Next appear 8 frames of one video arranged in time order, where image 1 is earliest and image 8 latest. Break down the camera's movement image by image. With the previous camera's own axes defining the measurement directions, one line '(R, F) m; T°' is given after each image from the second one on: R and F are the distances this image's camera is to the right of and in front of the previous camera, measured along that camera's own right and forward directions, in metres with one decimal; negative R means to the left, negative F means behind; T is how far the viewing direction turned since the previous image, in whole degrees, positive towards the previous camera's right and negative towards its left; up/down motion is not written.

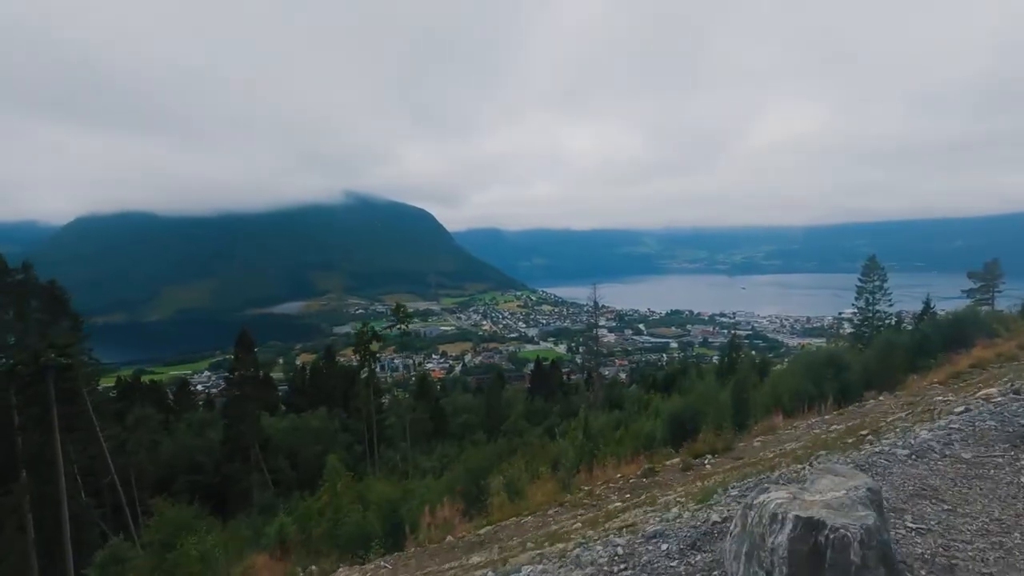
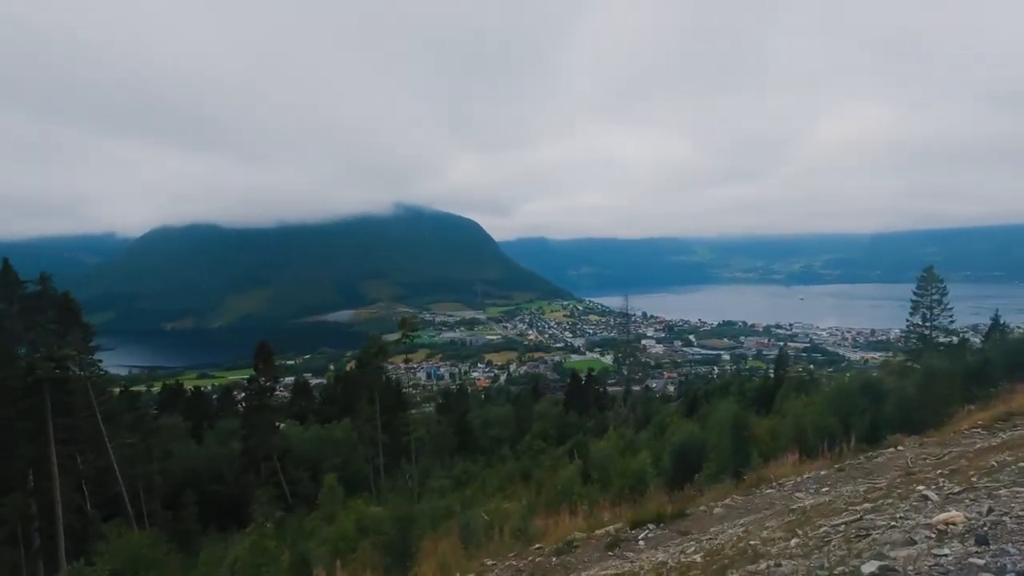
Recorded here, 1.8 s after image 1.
(+1.7, +1.3) m; -5°
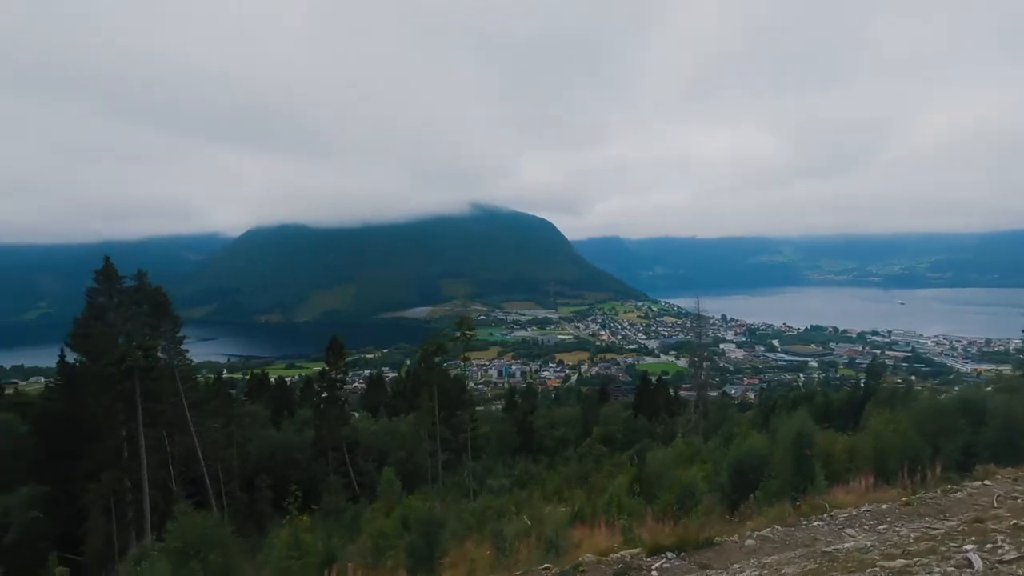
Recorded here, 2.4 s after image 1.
(+0.6, +0.4) m; -8°
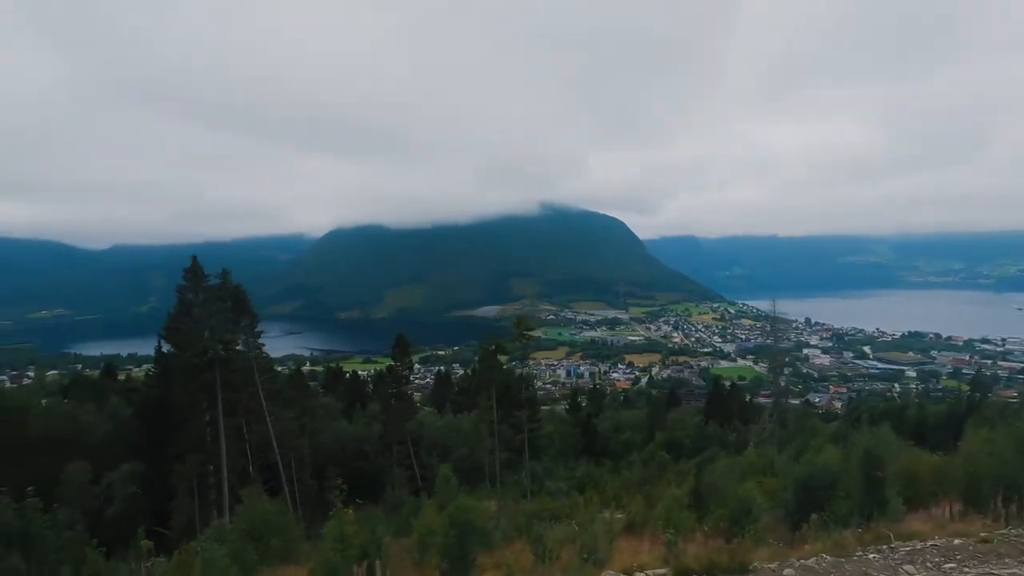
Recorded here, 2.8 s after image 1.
(+0.5, +0.2) m; -7°
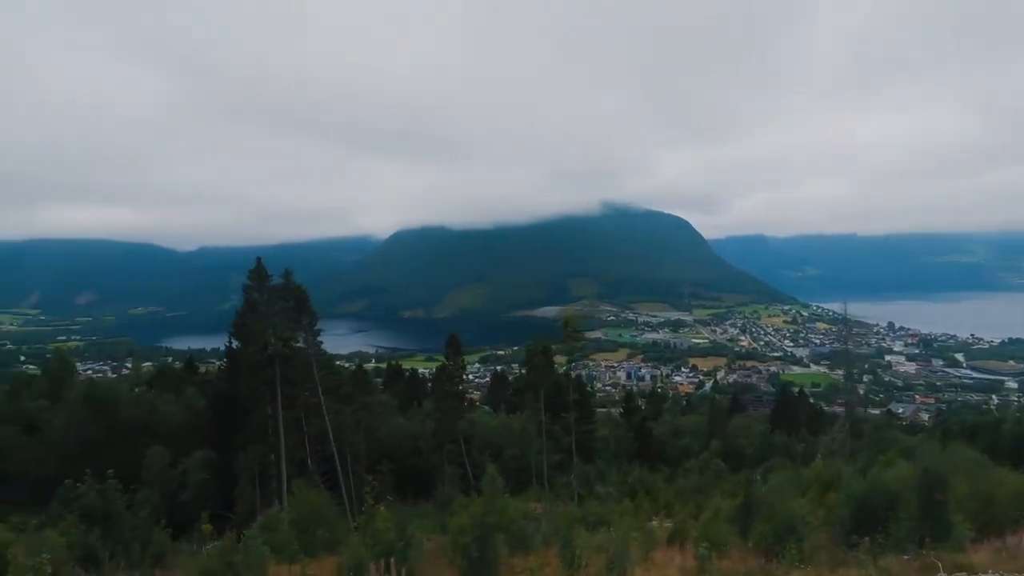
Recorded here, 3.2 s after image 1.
(+0.5, +0.1) m; -6°
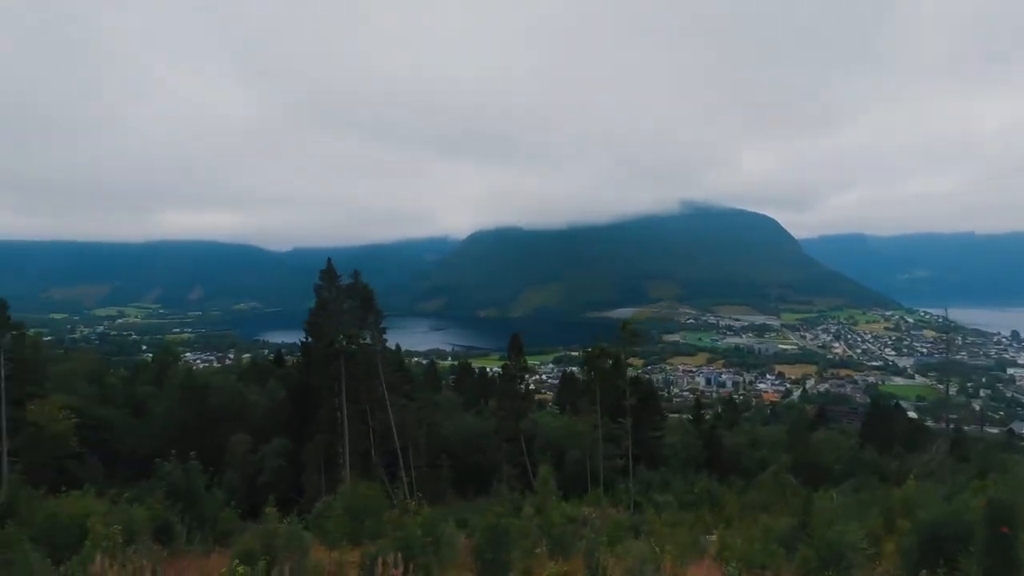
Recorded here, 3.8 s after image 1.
(+0.8, 0.0) m; -8°
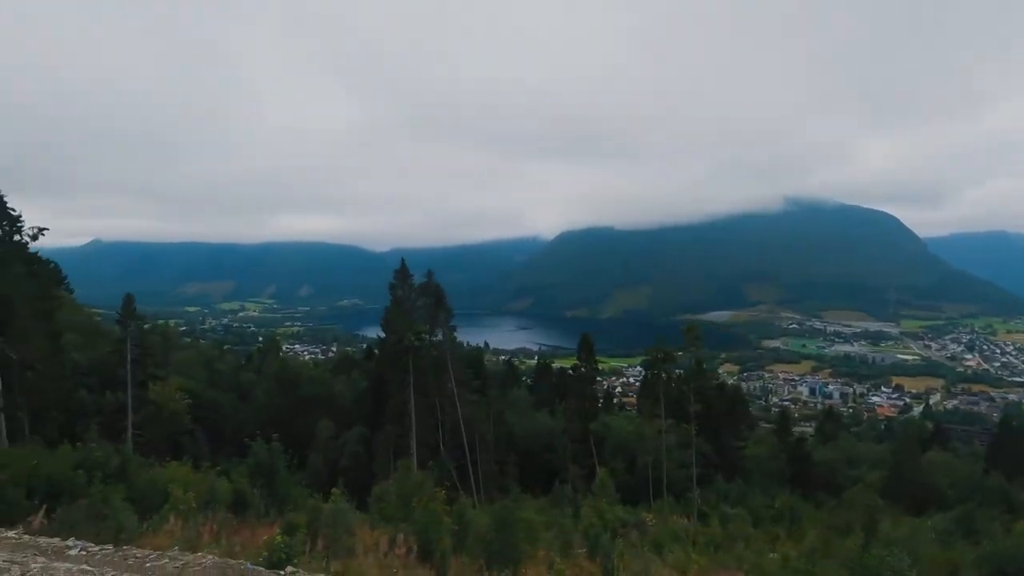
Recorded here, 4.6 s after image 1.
(+1.2, -0.2) m; -9°
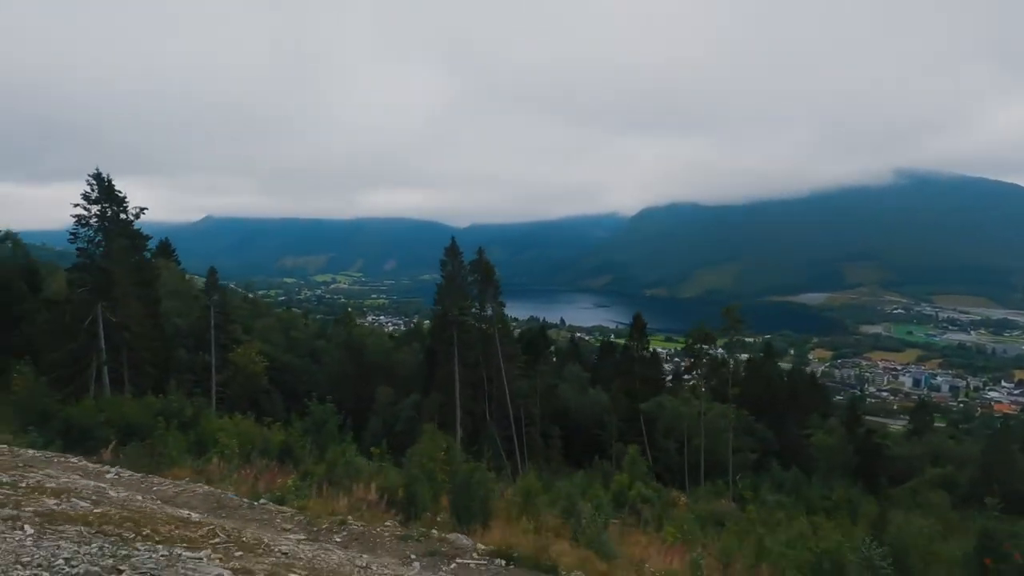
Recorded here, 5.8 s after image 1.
(+1.7, -0.5) m; -8°
